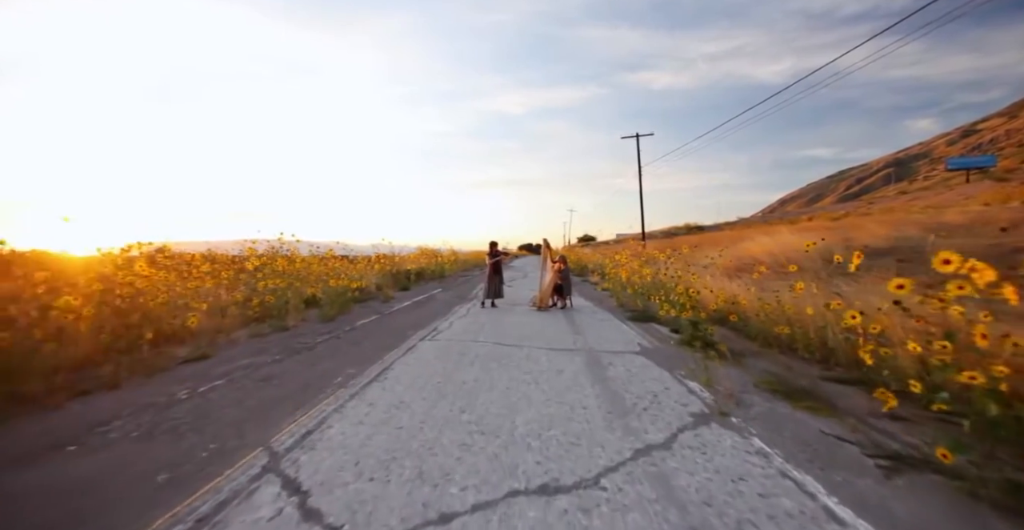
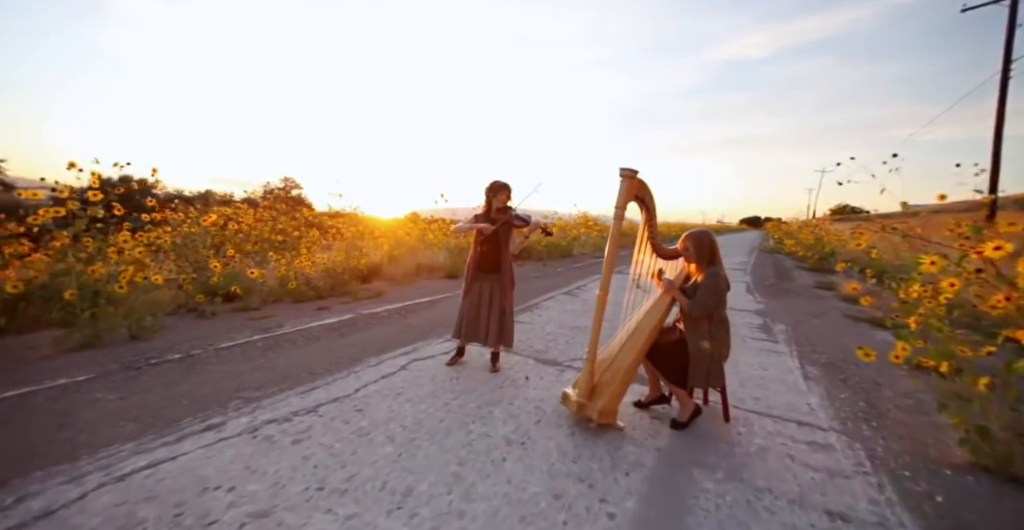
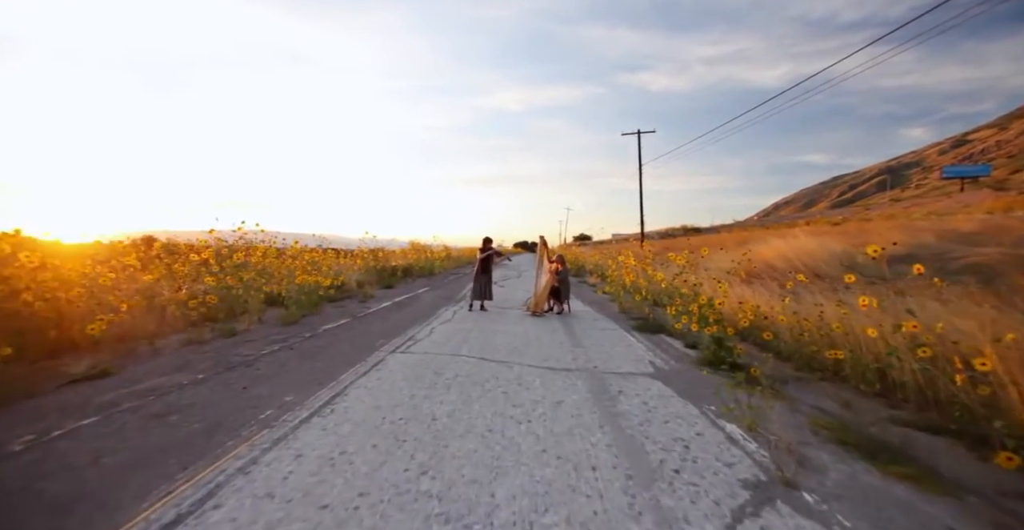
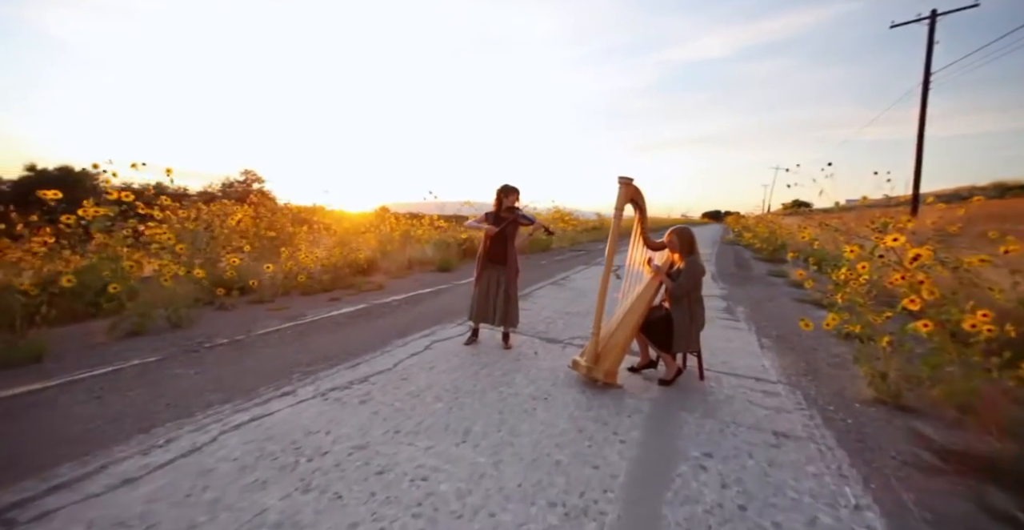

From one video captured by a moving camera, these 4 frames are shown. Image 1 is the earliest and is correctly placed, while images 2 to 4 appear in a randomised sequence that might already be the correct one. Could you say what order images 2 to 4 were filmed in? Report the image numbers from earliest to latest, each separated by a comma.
3, 4, 2
